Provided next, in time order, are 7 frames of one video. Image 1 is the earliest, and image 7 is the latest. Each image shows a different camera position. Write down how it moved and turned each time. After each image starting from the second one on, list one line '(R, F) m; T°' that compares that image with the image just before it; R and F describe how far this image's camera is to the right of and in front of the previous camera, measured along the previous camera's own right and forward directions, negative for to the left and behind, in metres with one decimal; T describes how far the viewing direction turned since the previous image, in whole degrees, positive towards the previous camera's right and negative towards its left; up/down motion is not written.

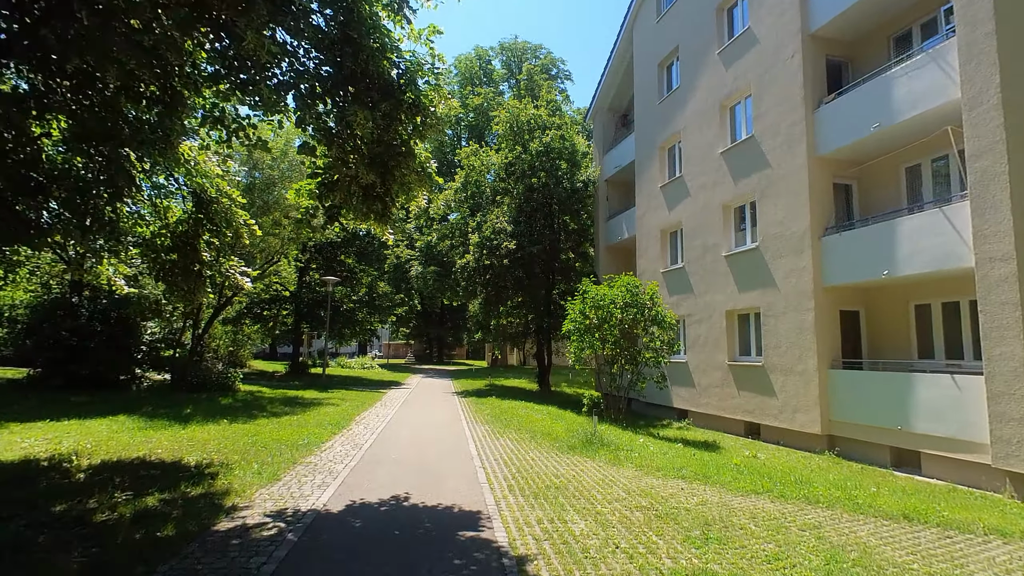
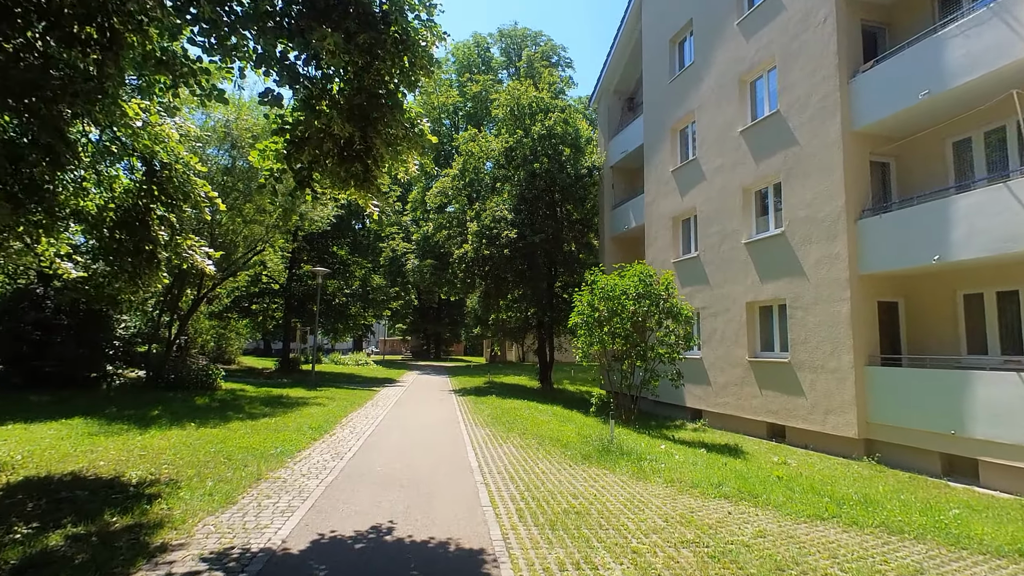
(-0.1, +1.2) m; 0°
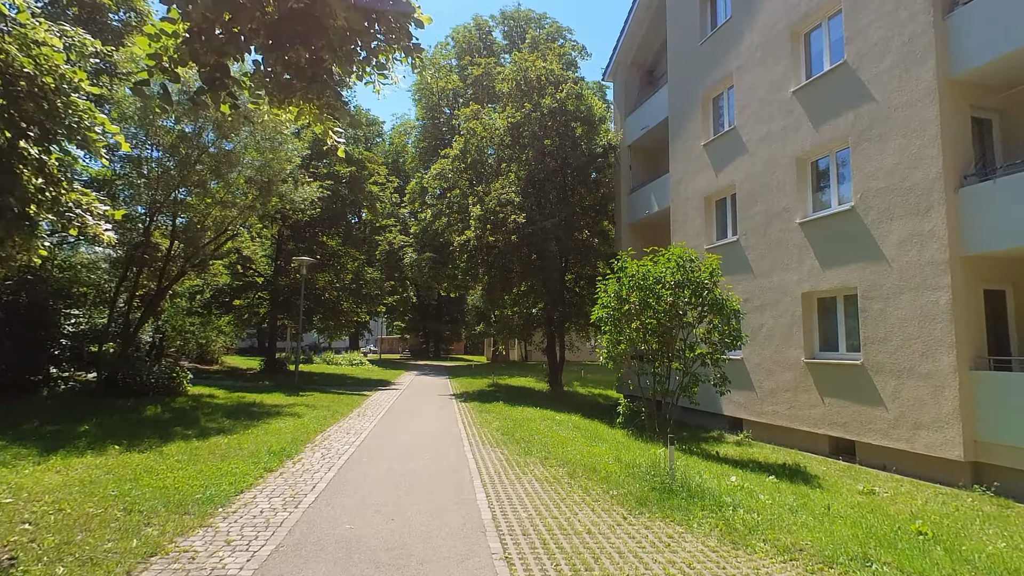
(-0.3, +2.3) m; 0°
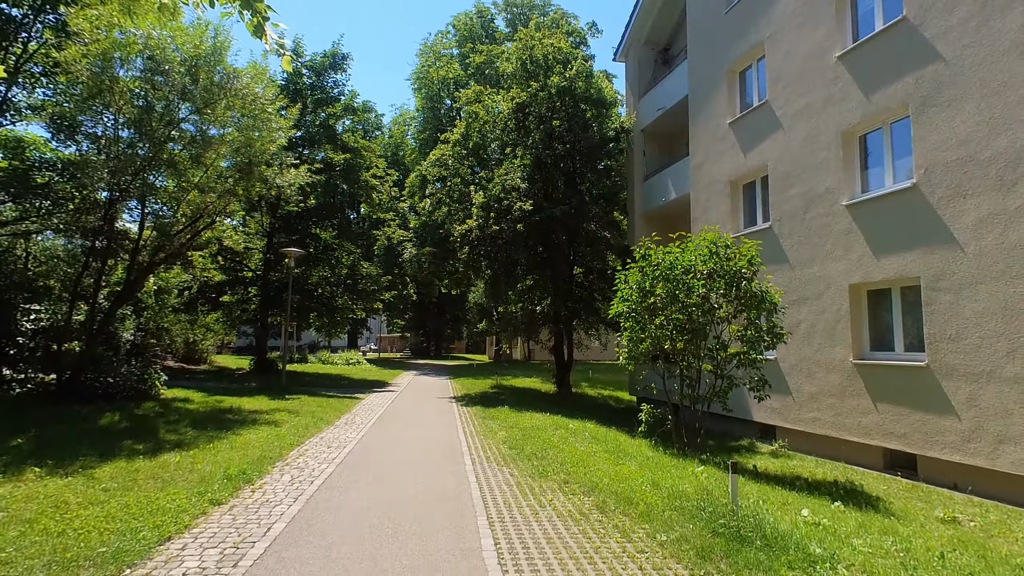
(-0.1, +1.5) m; 0°
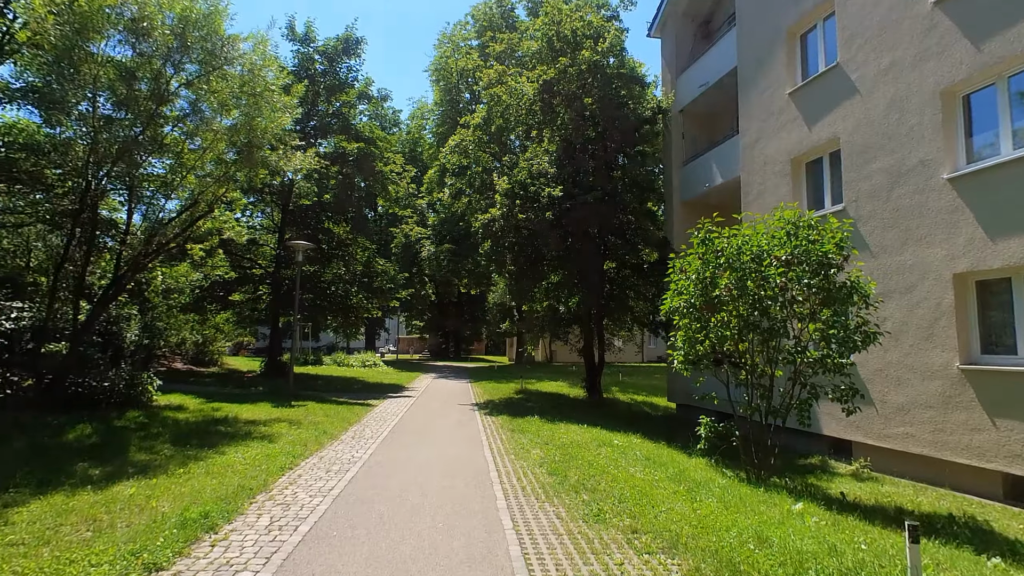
(-0.3, +1.6) m; -2°
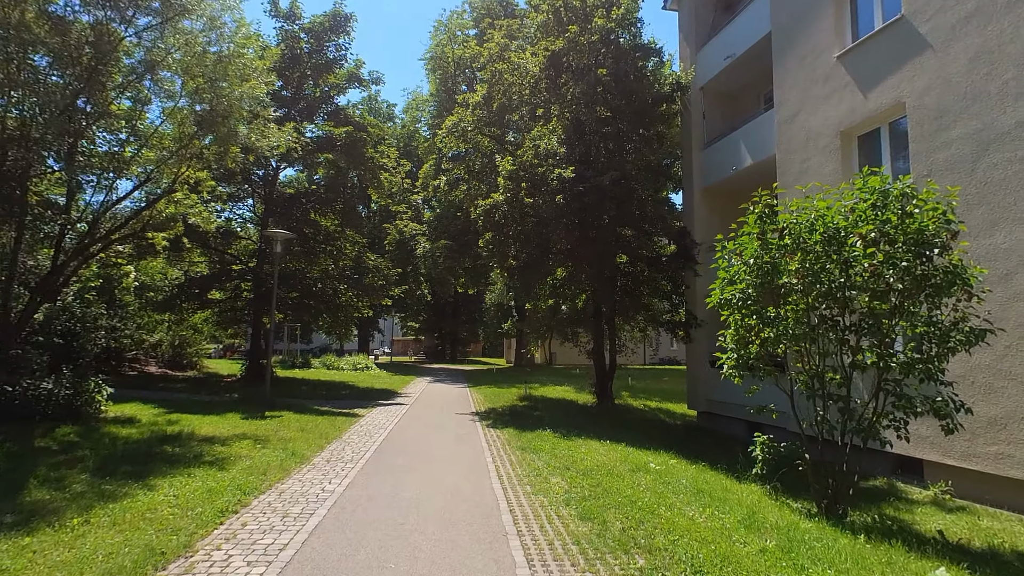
(-0.2, +1.7) m; 0°
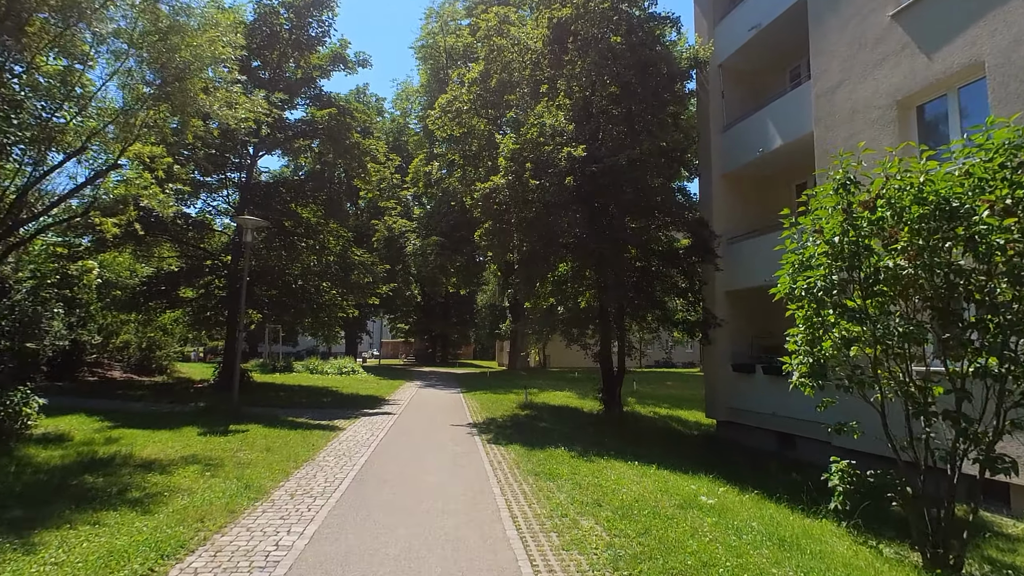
(-0.3, +1.6) m; +1°
